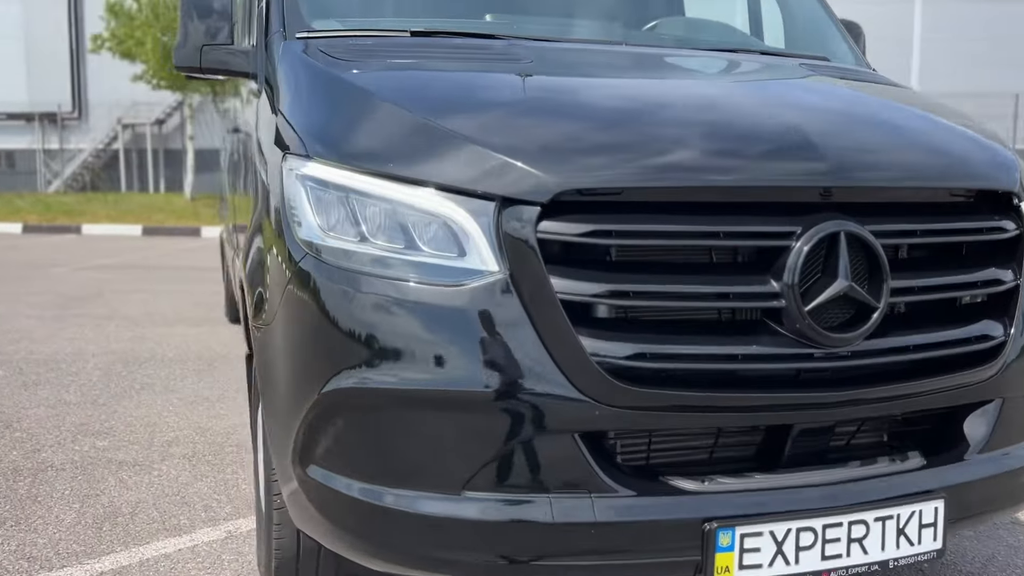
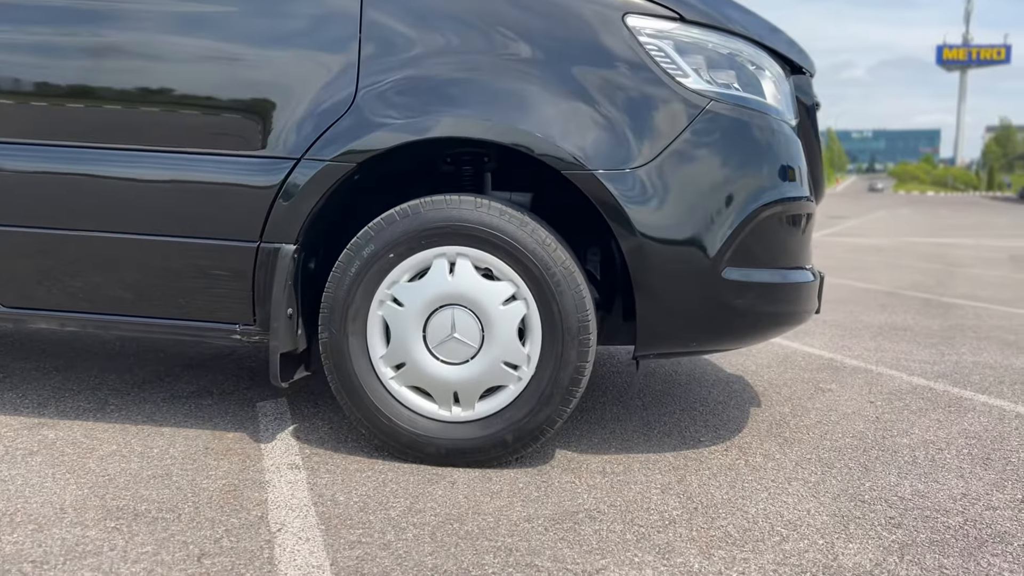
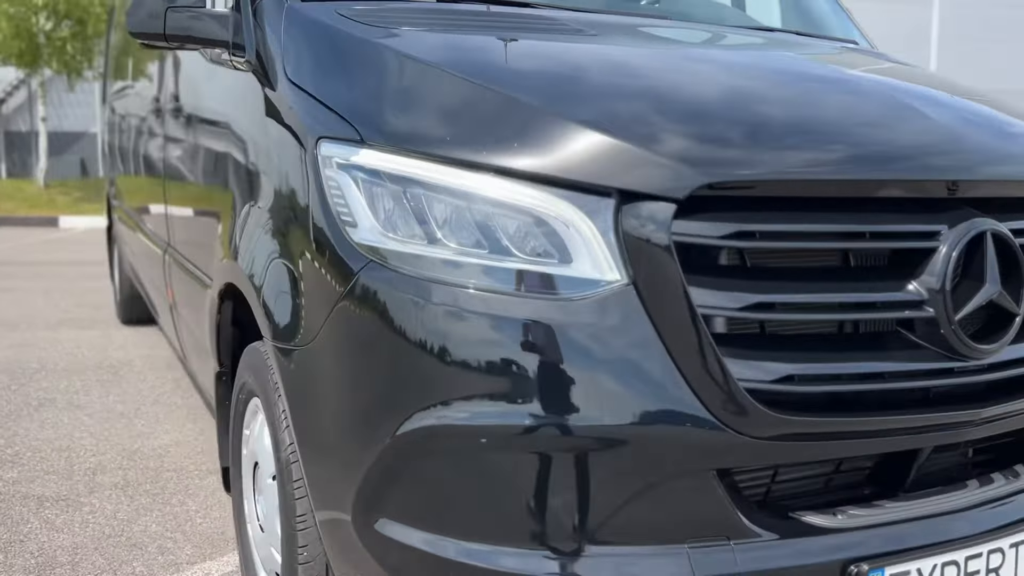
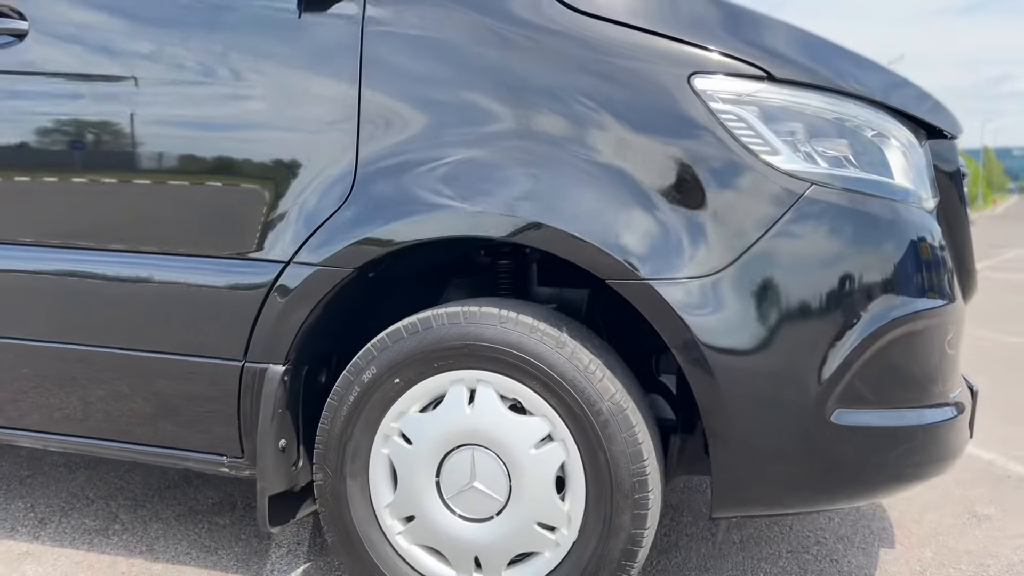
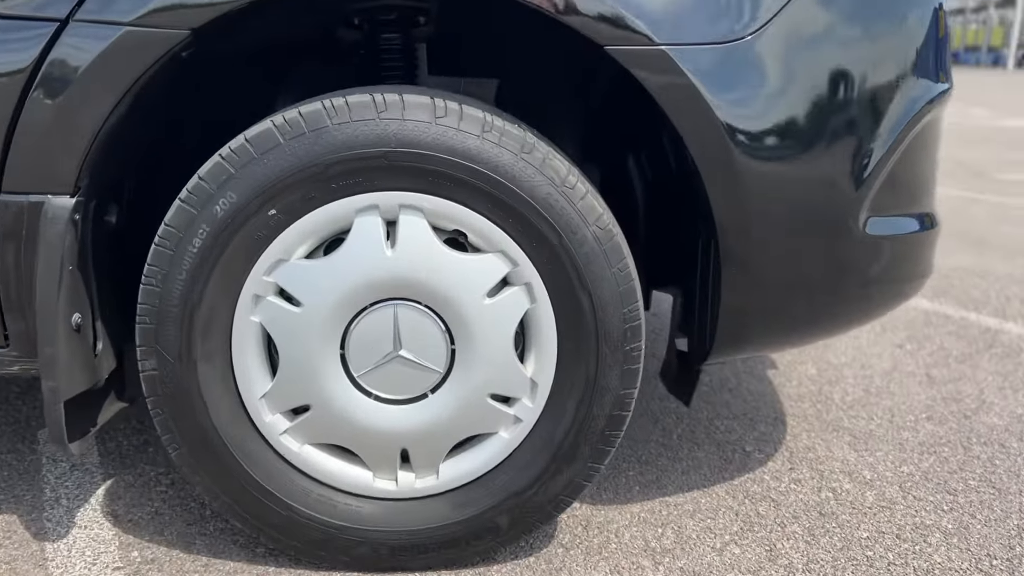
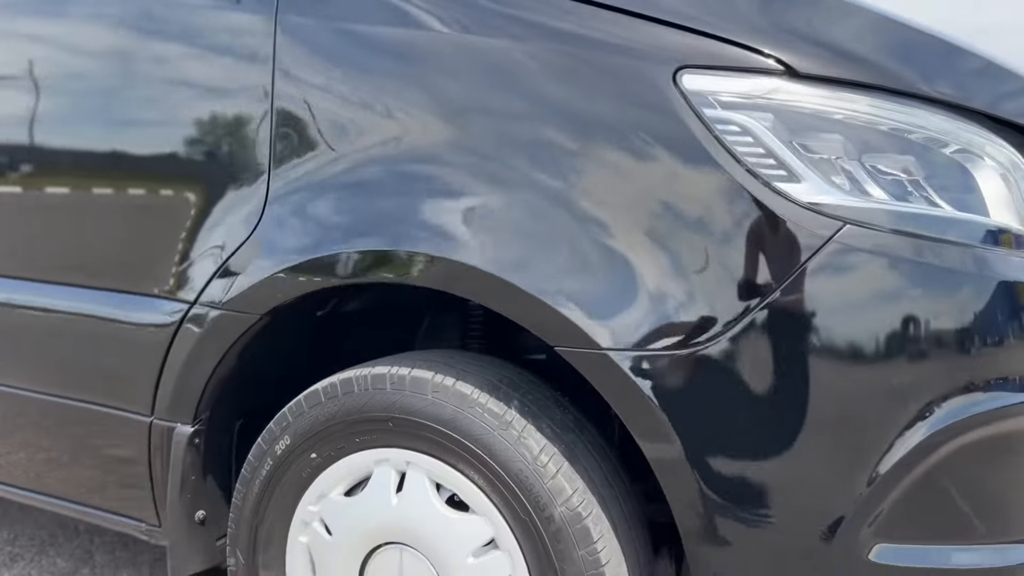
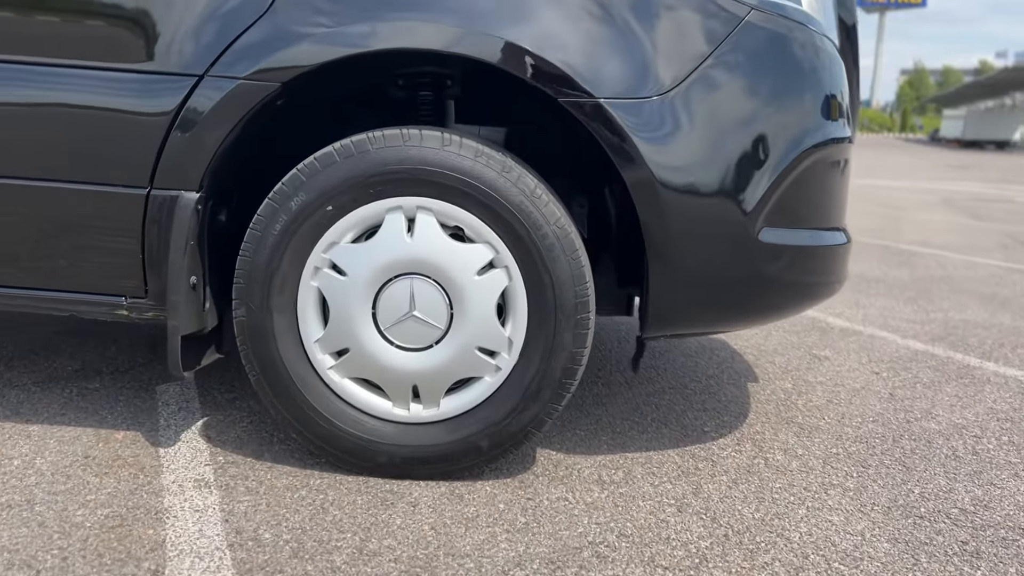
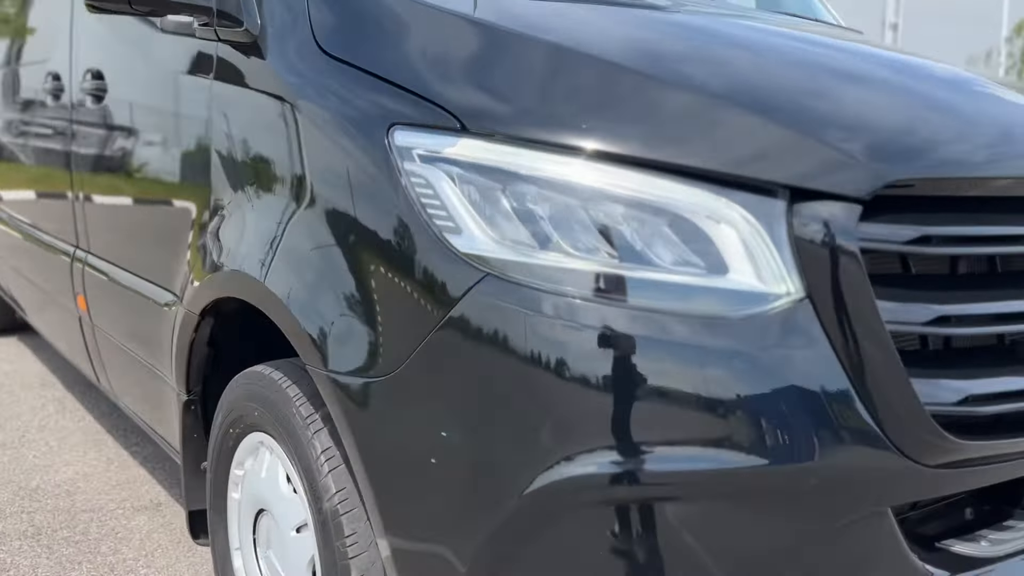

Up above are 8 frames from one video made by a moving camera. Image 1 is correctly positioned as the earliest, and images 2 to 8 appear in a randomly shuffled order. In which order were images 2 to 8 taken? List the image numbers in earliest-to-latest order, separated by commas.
3, 8, 6, 4, 2, 7, 5
